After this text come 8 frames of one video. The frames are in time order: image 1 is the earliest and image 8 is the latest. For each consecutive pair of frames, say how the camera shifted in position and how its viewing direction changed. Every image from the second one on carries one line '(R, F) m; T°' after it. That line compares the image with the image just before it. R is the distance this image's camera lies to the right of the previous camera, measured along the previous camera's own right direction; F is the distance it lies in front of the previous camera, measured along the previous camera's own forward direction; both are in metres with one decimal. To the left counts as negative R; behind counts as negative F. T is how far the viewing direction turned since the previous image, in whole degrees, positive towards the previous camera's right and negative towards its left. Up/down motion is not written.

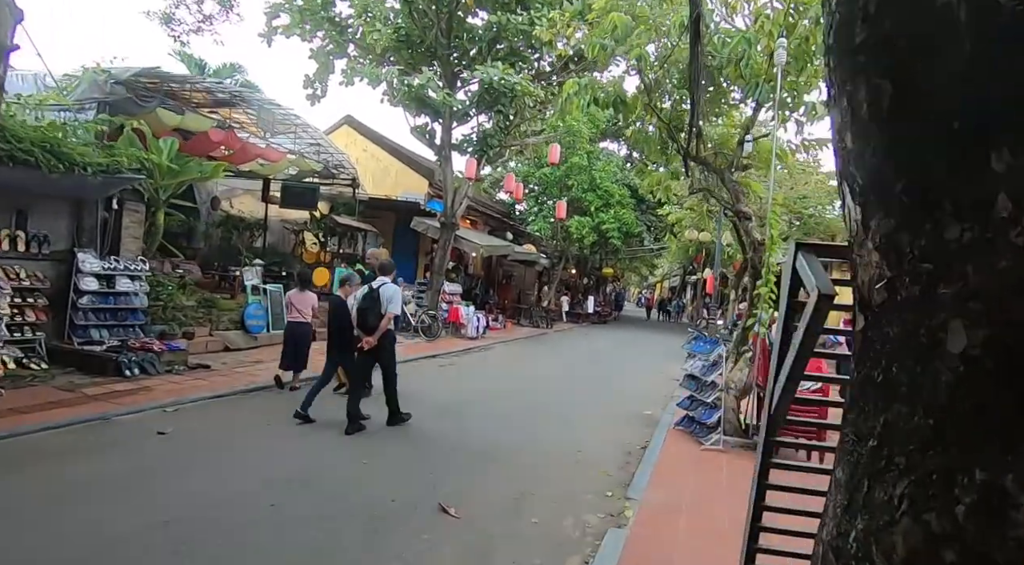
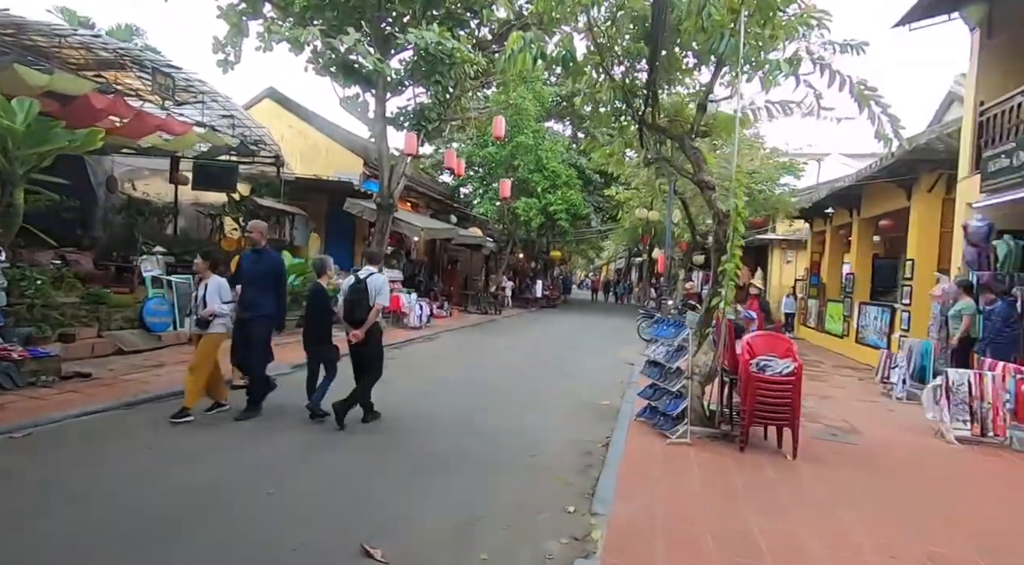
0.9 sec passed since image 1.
(0.0, +0.5) m; +5°
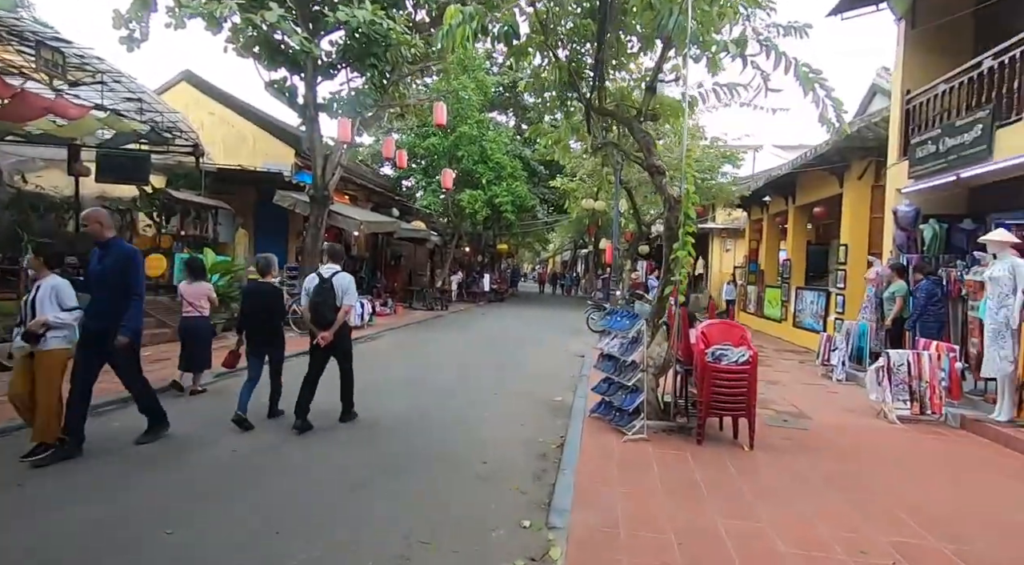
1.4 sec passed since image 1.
(0.0, +0.3) m; +5°
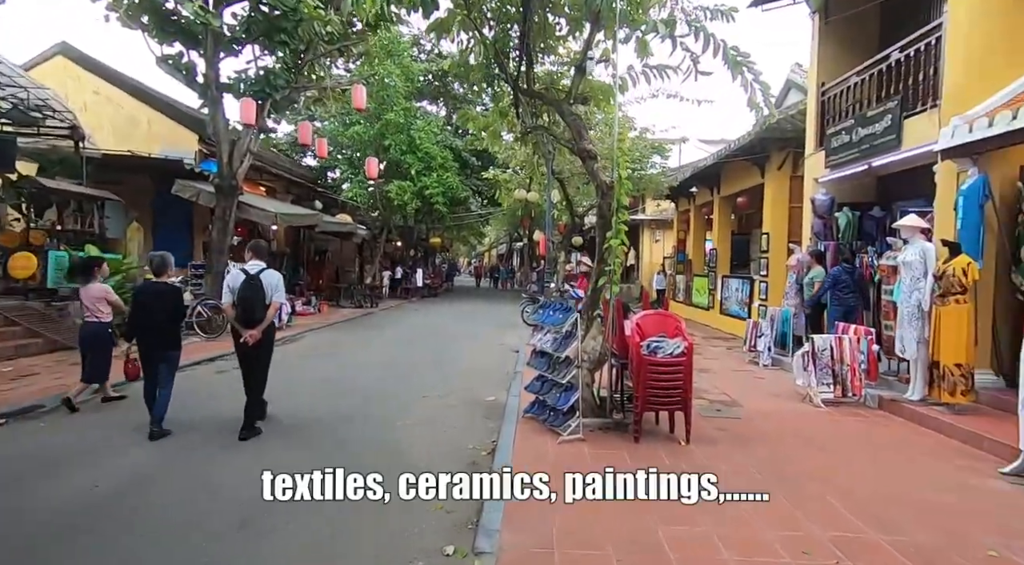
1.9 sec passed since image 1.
(+0.1, +0.3) m; +6°
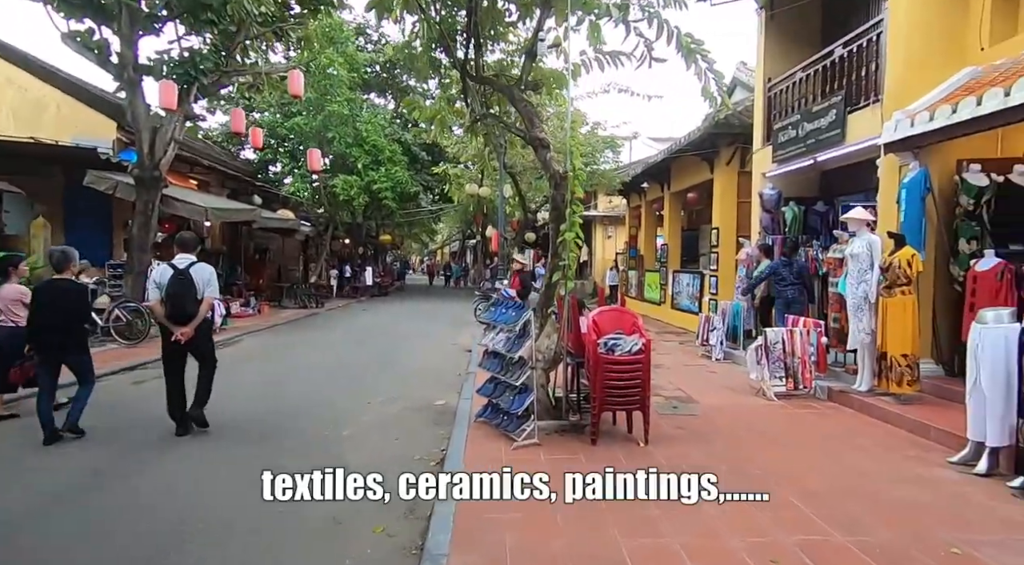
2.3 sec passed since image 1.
(0.0, +0.2) m; +4°
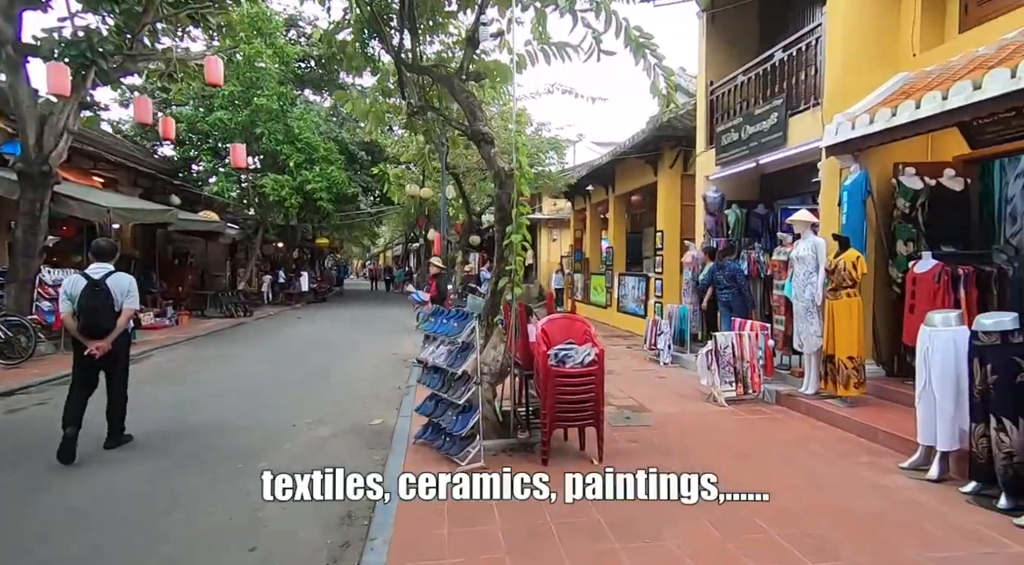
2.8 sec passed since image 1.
(0.0, +0.3) m; +5°
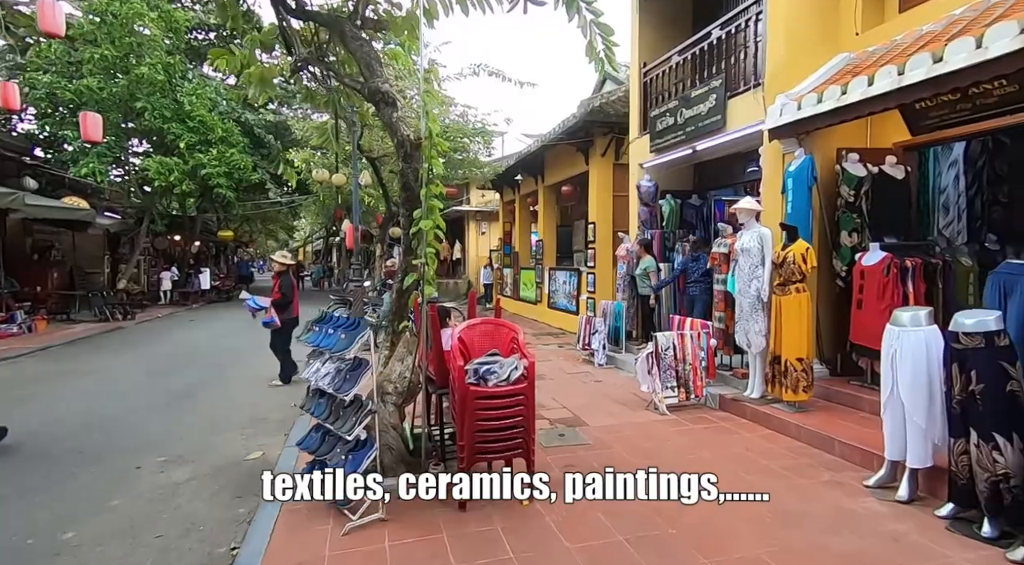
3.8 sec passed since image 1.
(+0.1, +0.9) m; +6°
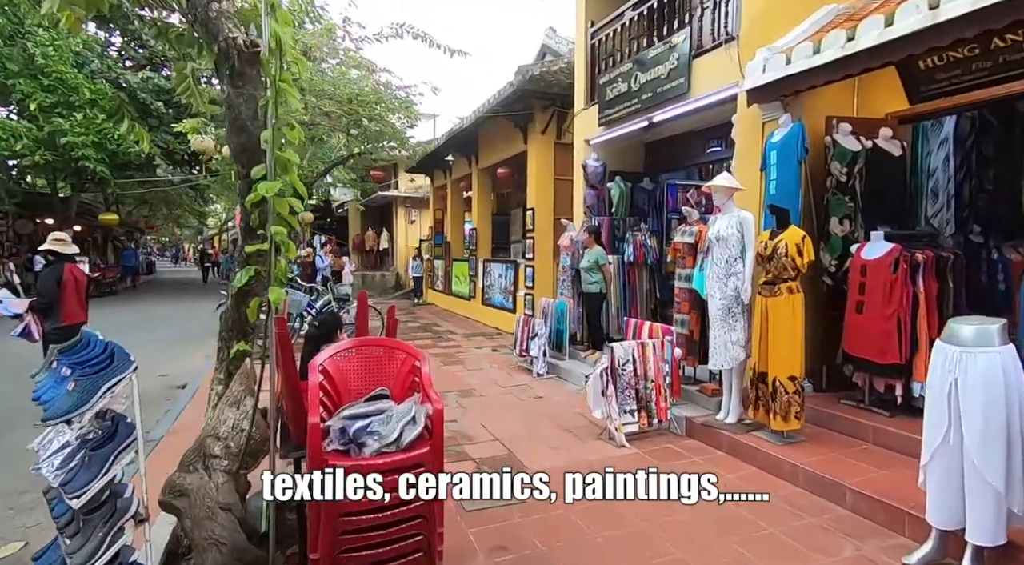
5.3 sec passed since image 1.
(+0.2, +1.5) m; +6°
